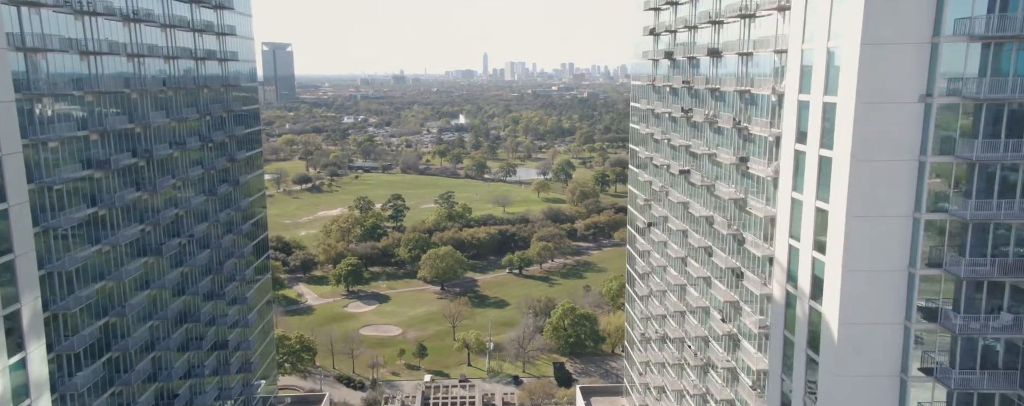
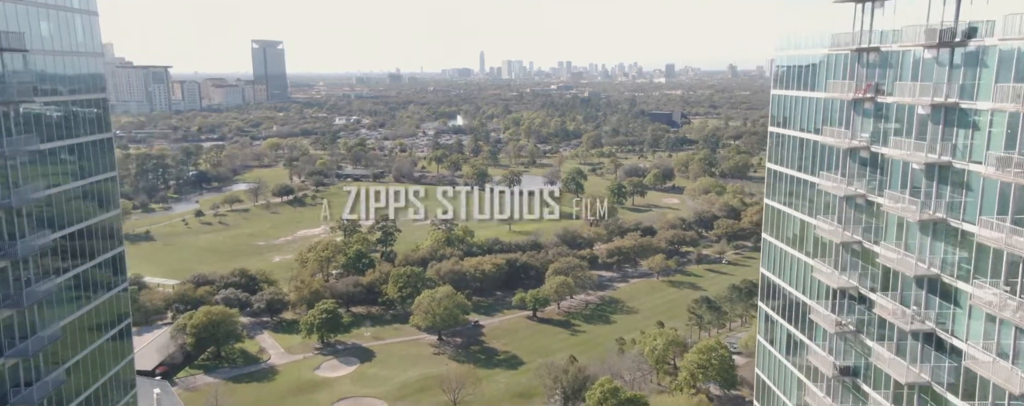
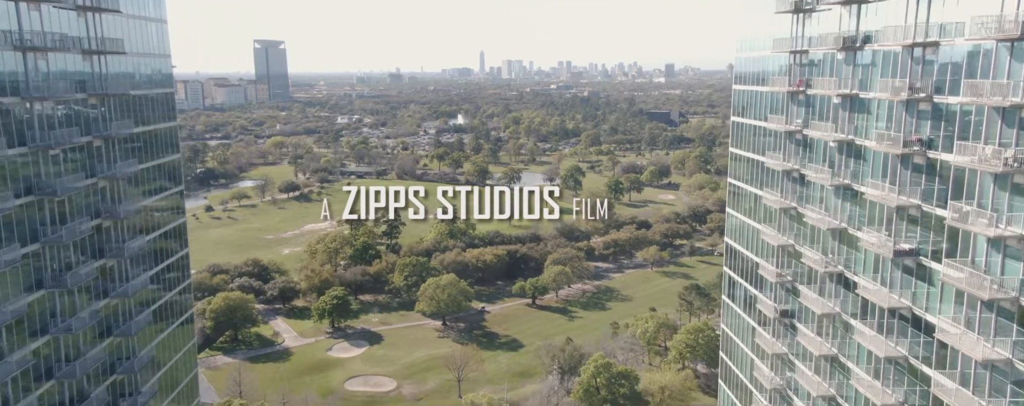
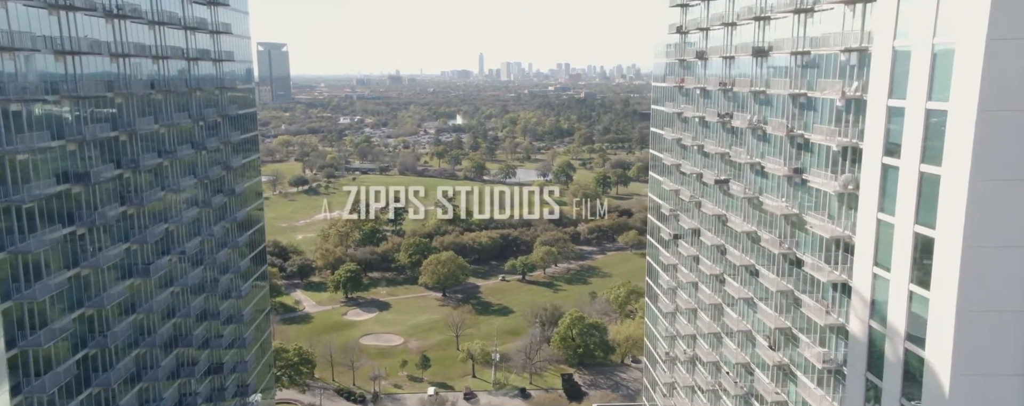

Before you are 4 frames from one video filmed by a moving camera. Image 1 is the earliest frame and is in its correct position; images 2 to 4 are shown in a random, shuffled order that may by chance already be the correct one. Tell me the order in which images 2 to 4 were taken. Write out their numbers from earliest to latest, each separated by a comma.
4, 3, 2
